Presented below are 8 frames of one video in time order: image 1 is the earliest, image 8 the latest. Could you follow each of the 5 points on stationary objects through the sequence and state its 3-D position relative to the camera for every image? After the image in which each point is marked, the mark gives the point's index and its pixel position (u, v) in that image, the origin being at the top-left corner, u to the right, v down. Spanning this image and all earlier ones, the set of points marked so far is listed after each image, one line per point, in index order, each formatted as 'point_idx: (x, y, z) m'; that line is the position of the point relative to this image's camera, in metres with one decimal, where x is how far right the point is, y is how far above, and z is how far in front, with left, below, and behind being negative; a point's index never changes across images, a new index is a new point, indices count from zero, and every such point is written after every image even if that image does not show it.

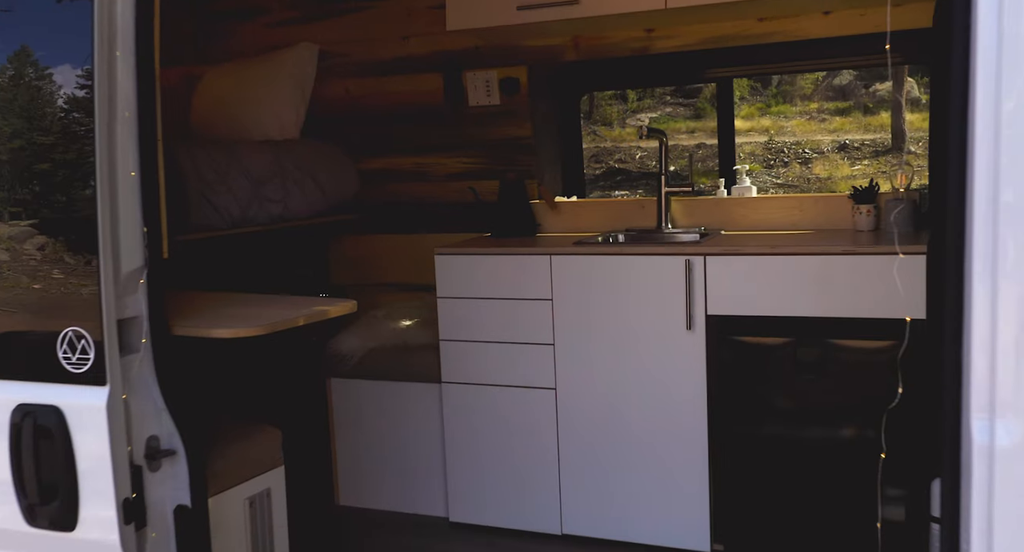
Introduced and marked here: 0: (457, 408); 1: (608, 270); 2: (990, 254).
0: (-0.2, -0.4, +3.1) m
1: (+0.3, 0.0, +2.8) m
2: (+0.6, 0.0, +1.2) m
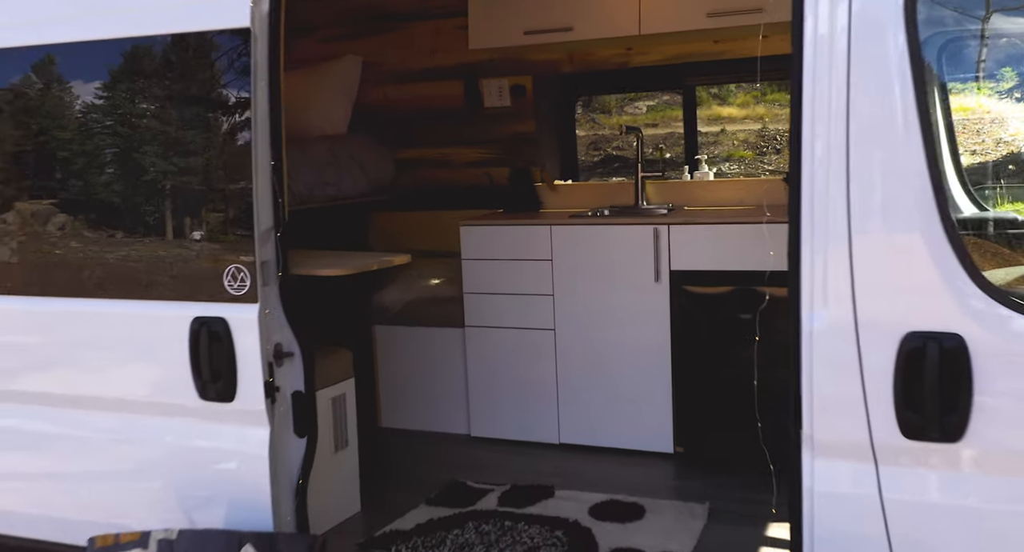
0: (-0.2, -0.3, +3.9) m
1: (+0.3, +0.2, +3.6) m
2: (+0.7, +0.2, +2.0) m
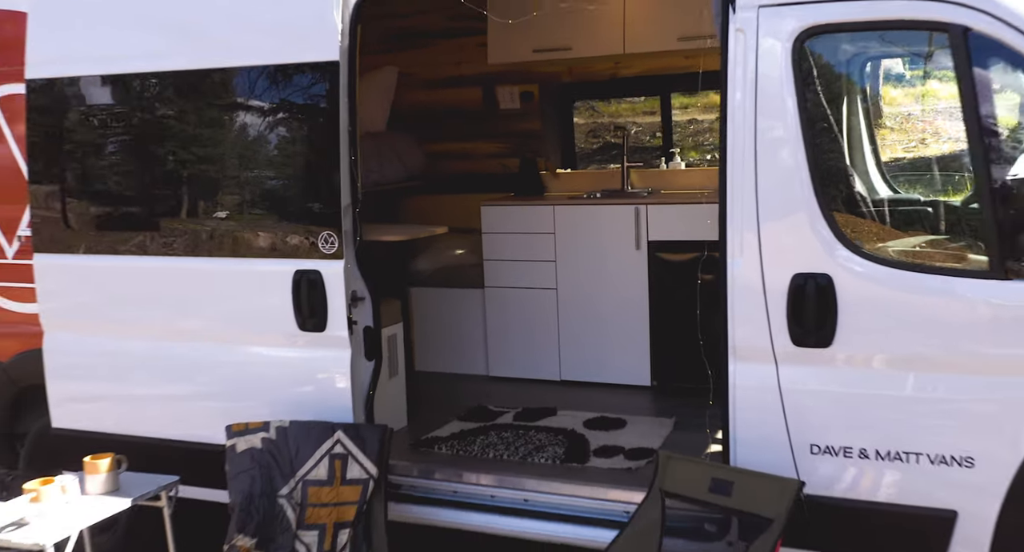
0: (-0.1, -0.1, +4.8) m
1: (+0.4, +0.3, +4.6) m
2: (+0.7, +0.3, +3.0) m
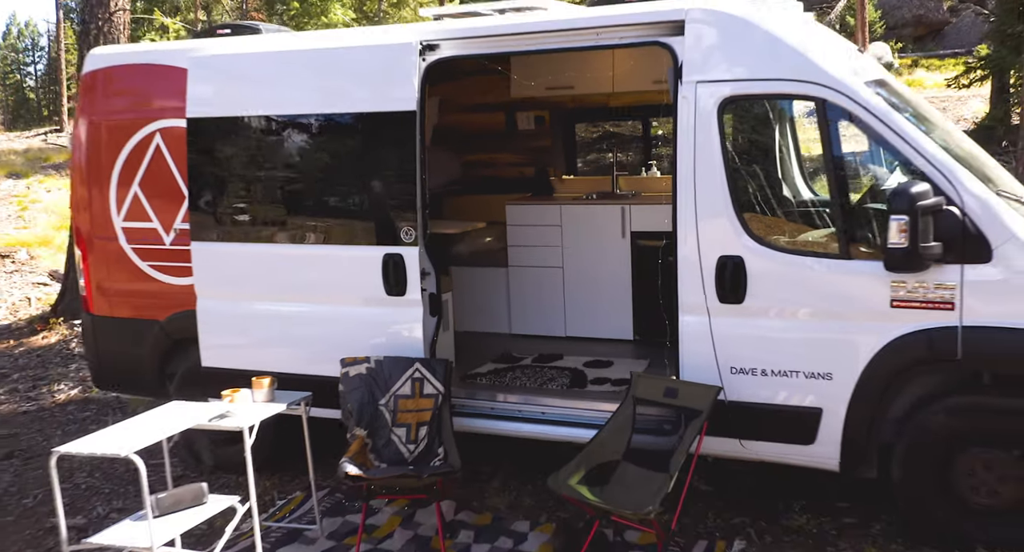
0: (0.0, 0.0, +6.4) m
1: (+0.5, +0.4, +6.1) m
2: (+0.8, +0.4, +4.5) m
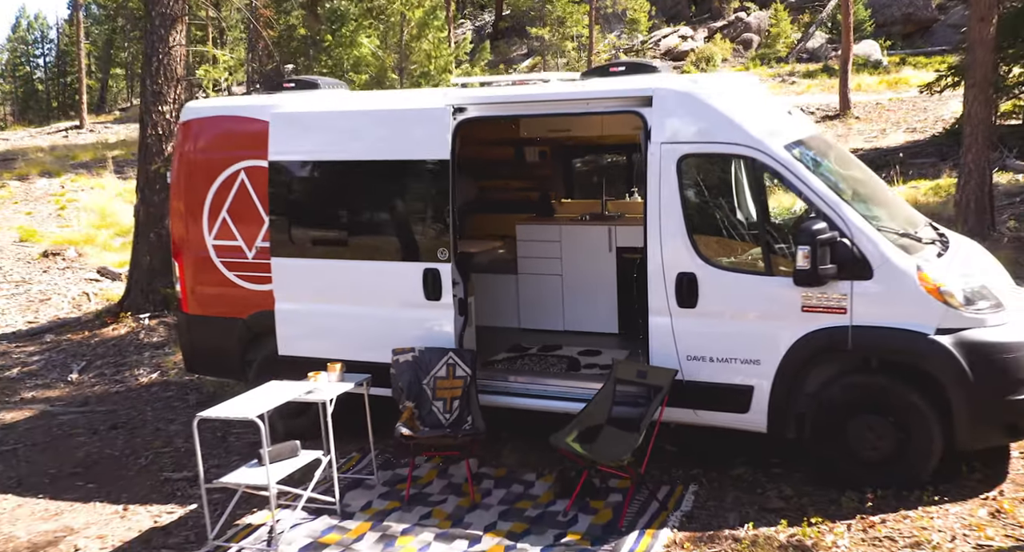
0: (+0.1, -0.1, +7.9) m
1: (+0.6, +0.4, +7.6) m
2: (+0.9, +0.3, +6.0) m
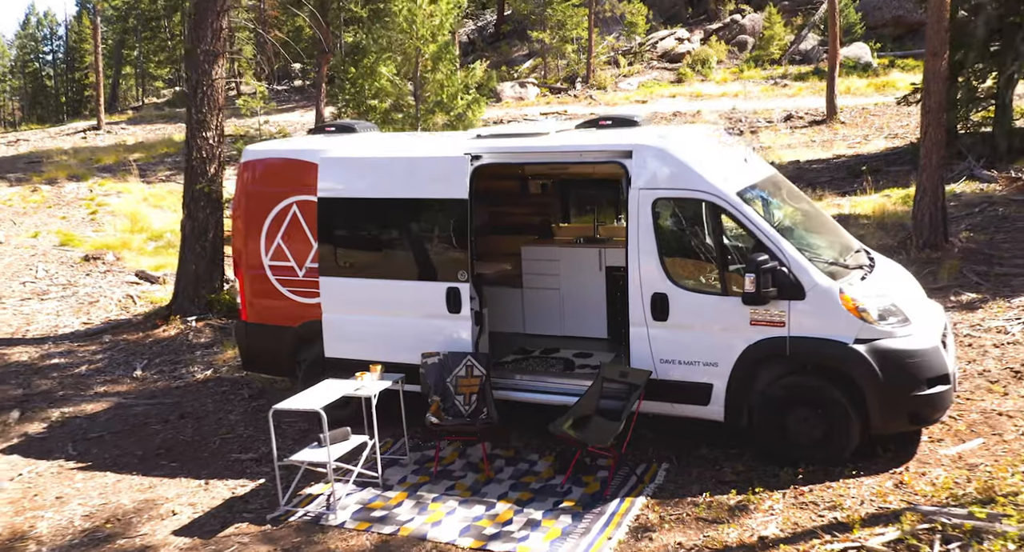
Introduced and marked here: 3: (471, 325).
0: (+0.1, -0.2, +9.3) m
1: (+0.6, +0.2, +9.0) m
2: (+1.0, +0.1, +7.4) m
3: (-0.4, -0.4, +8.0) m
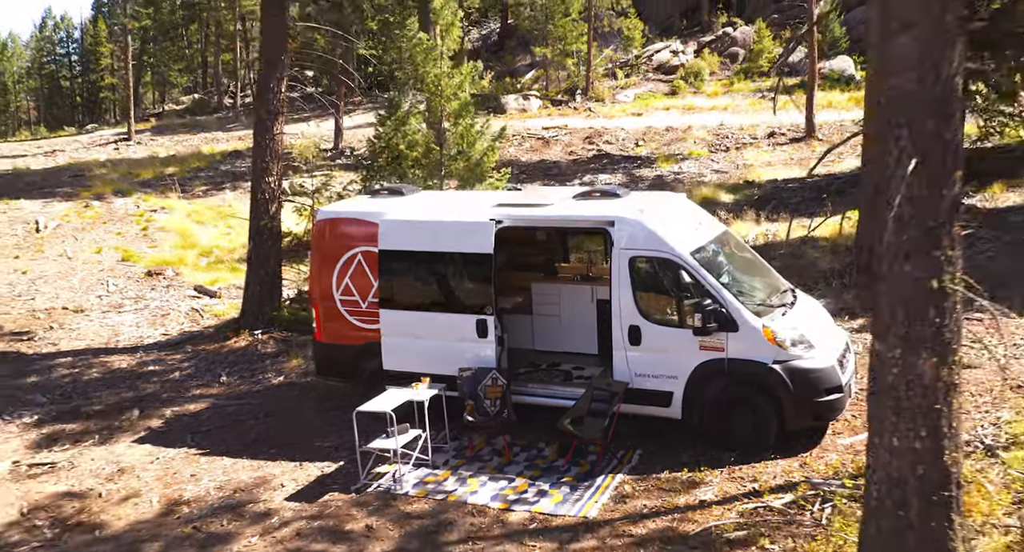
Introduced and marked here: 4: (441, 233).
0: (+0.3, -0.6, +12.0) m
1: (+0.8, -0.1, +11.7) m
2: (+1.1, -0.3, +10.1) m
3: (-0.2, -0.8, +10.7) m
4: (-0.8, +0.5, +10.9) m
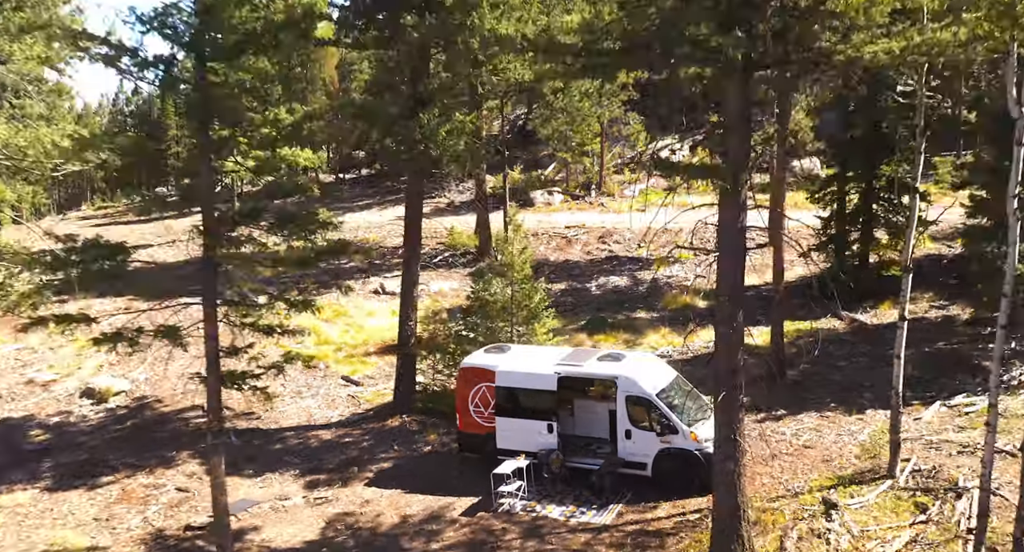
0: (+1.5, -3.4, +22.0) m
1: (+2.0, -3.0, +21.7) m
2: (+2.3, -3.1, +20.1) m
3: (+1.0, -3.6, +20.7) m
4: (+0.4, -2.3, +20.9) m
